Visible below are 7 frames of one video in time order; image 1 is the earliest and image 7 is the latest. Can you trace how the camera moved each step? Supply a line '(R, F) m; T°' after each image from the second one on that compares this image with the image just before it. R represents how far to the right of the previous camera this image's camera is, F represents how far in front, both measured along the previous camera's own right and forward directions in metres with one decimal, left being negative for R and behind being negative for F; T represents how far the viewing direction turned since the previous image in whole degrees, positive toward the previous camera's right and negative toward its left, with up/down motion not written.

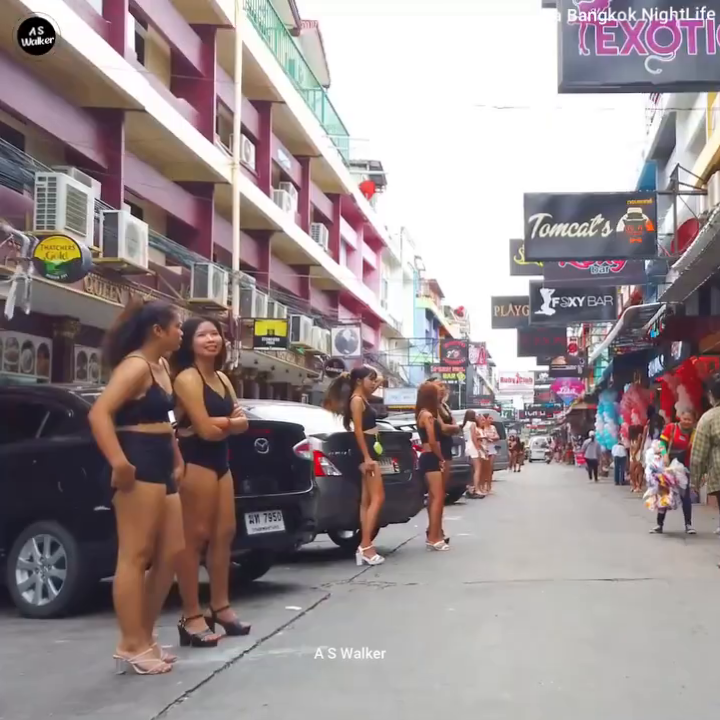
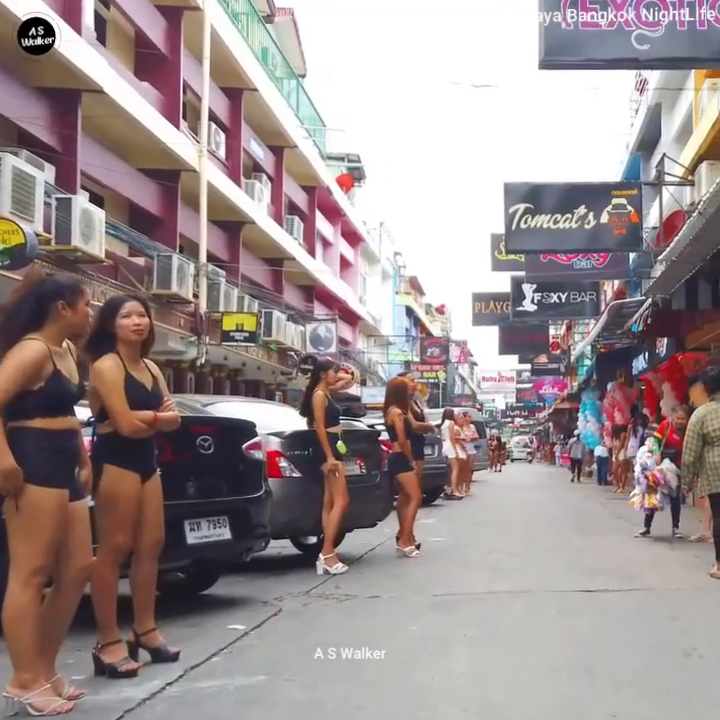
(+0.2, +0.8) m; +1°
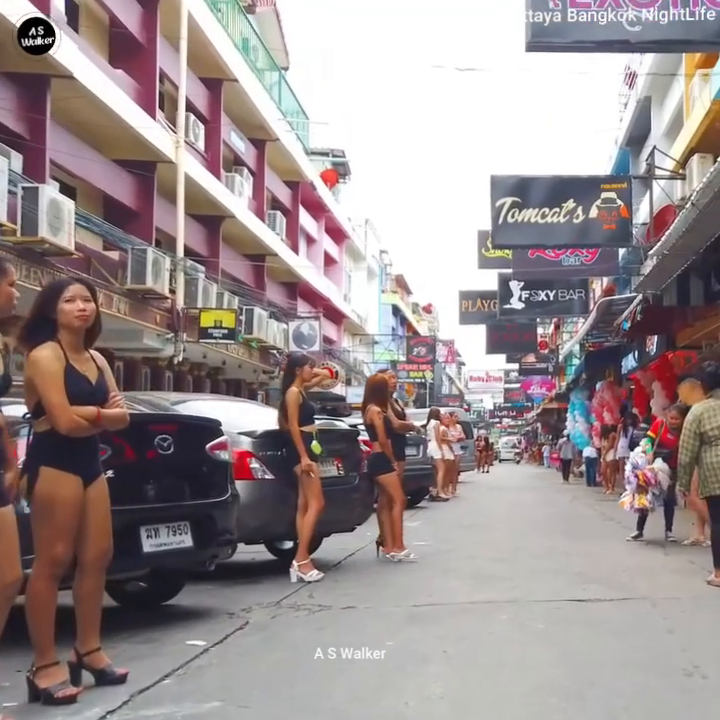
(+0.1, +0.5) m; +1°
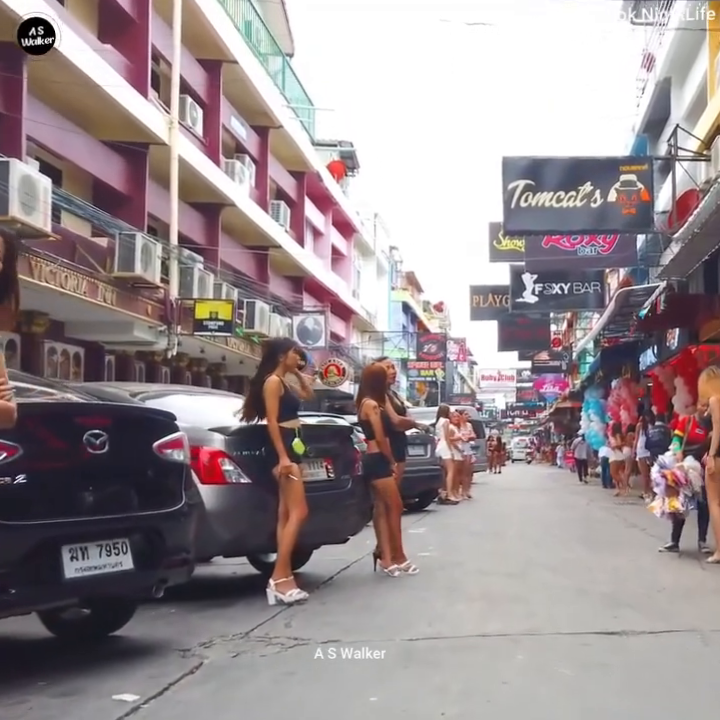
(+0.1, +1.2) m; -1°
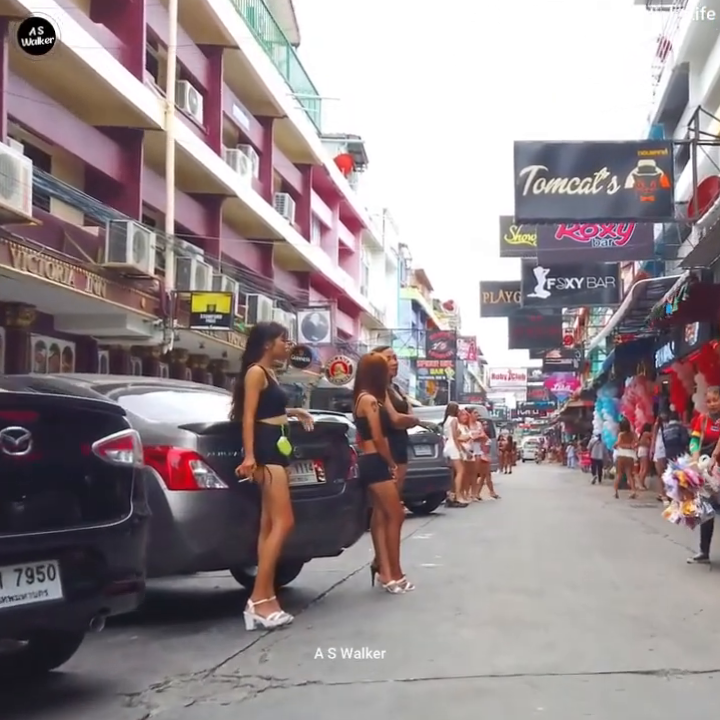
(+0.1, +0.9) m; -1°
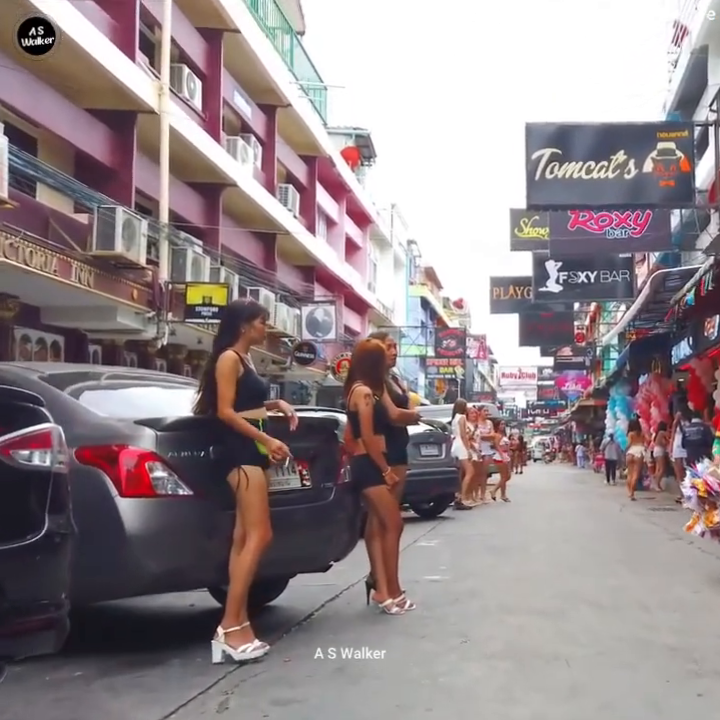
(+0.1, +0.9) m; -1°
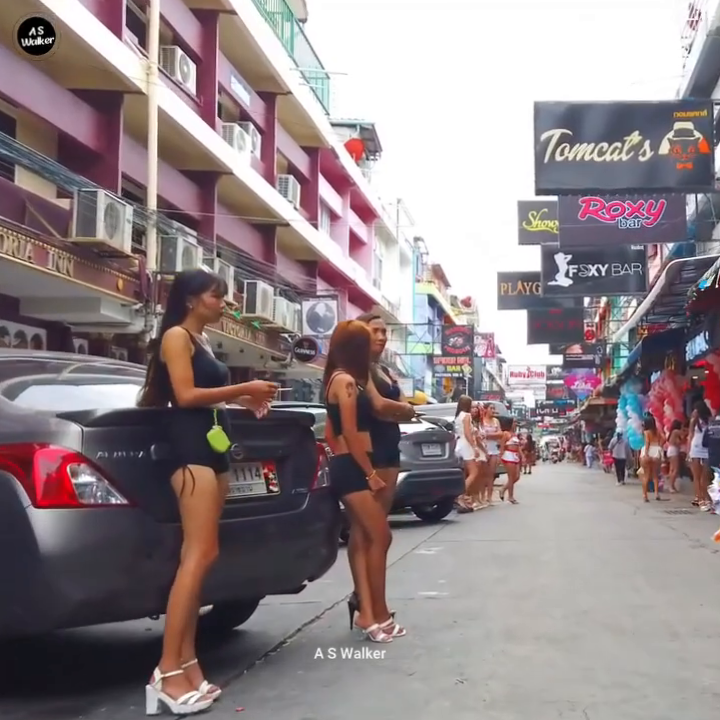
(+0.1, +1.0) m; 0°
